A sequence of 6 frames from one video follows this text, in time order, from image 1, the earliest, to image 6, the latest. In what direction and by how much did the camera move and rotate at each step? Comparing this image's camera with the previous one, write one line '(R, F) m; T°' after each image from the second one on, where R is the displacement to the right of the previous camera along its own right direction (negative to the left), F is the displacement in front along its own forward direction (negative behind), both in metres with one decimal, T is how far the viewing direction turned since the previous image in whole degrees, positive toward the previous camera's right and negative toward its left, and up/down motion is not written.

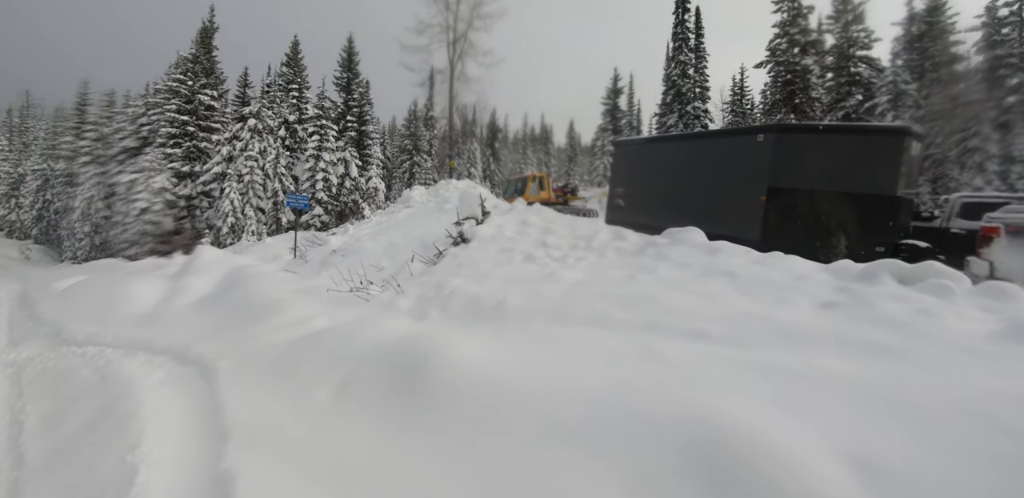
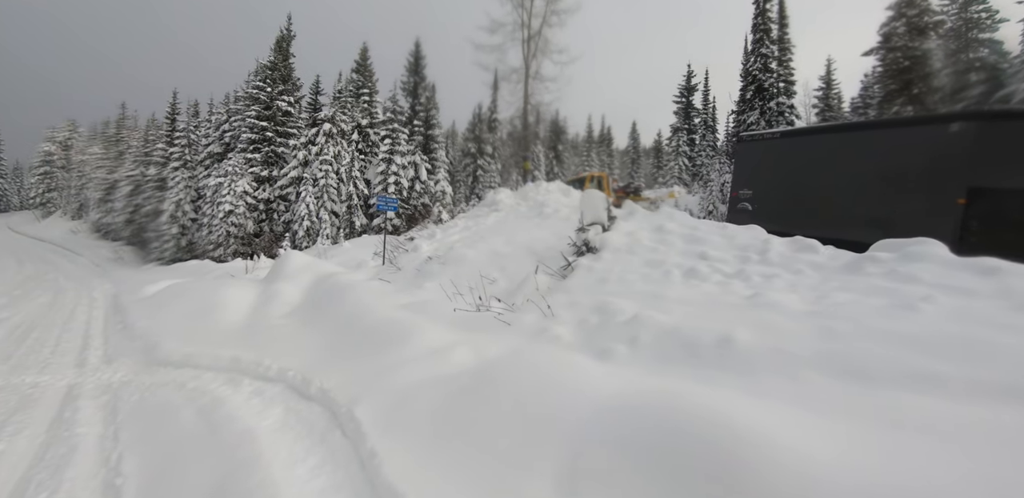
(-1.4, +1.3) m; -6°
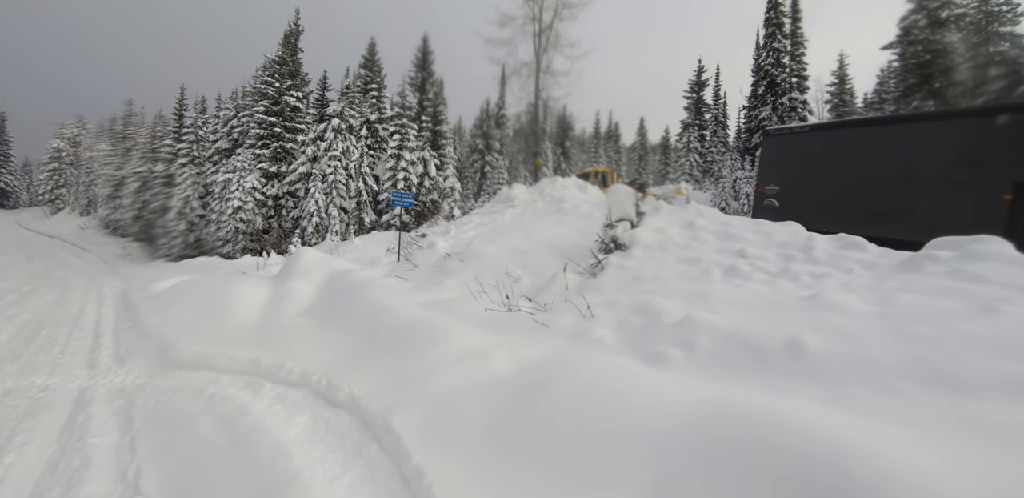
(-0.3, +0.3) m; -1°
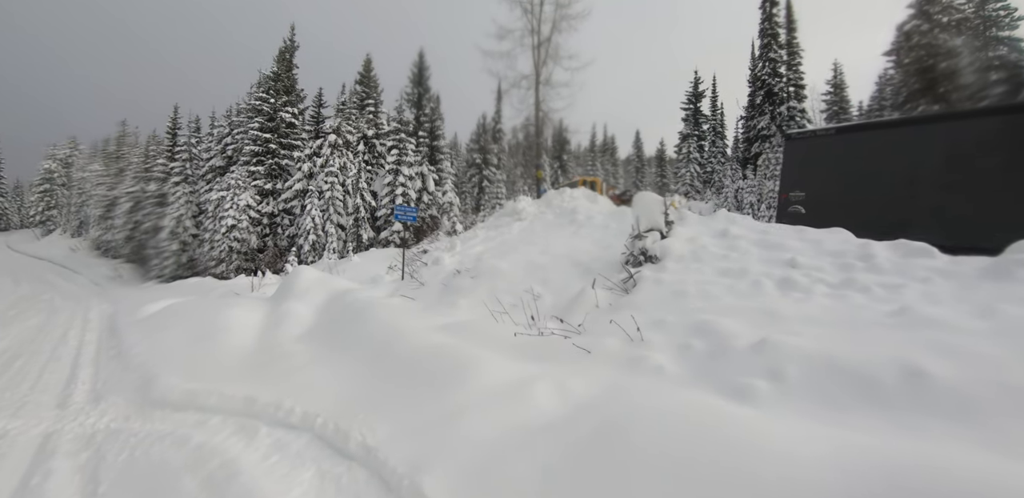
(-0.4, +0.7) m; 0°
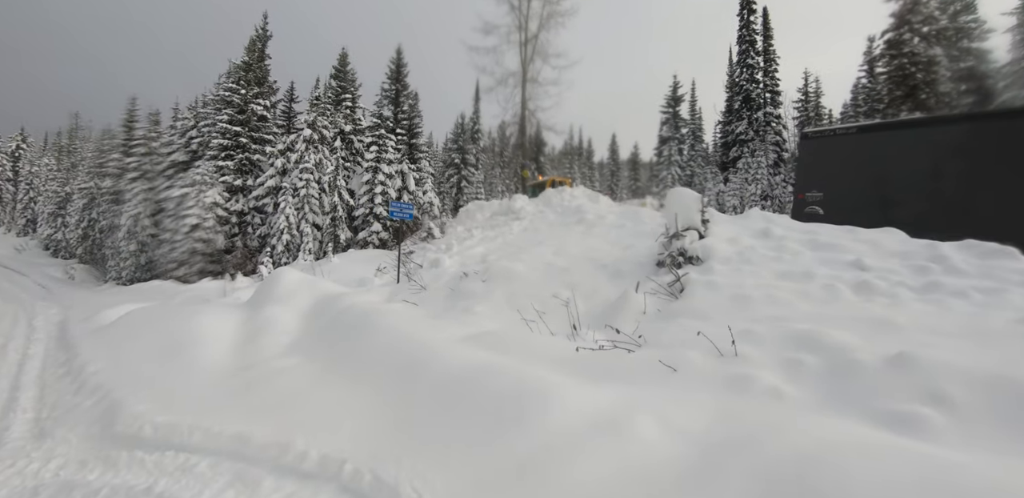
(-0.7, +0.8) m; +3°
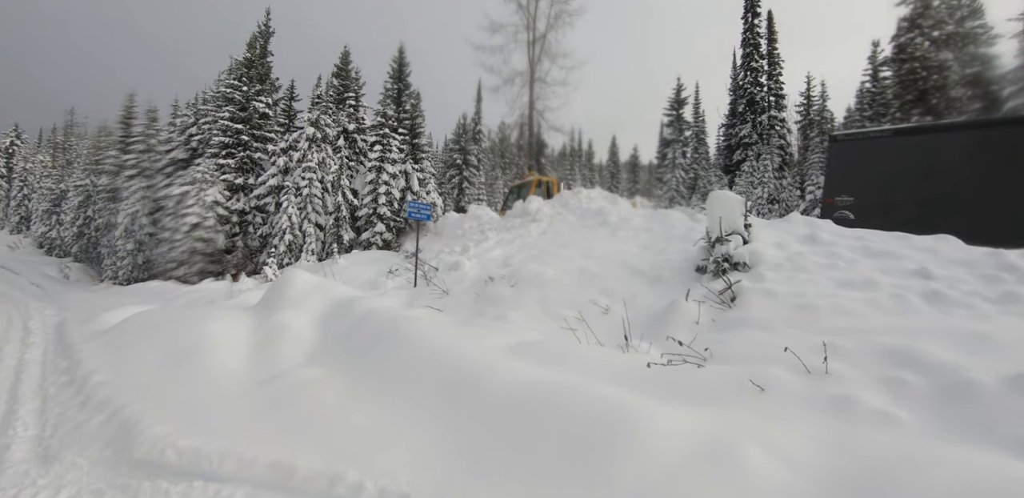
(-0.5, +0.4) m; 0°
